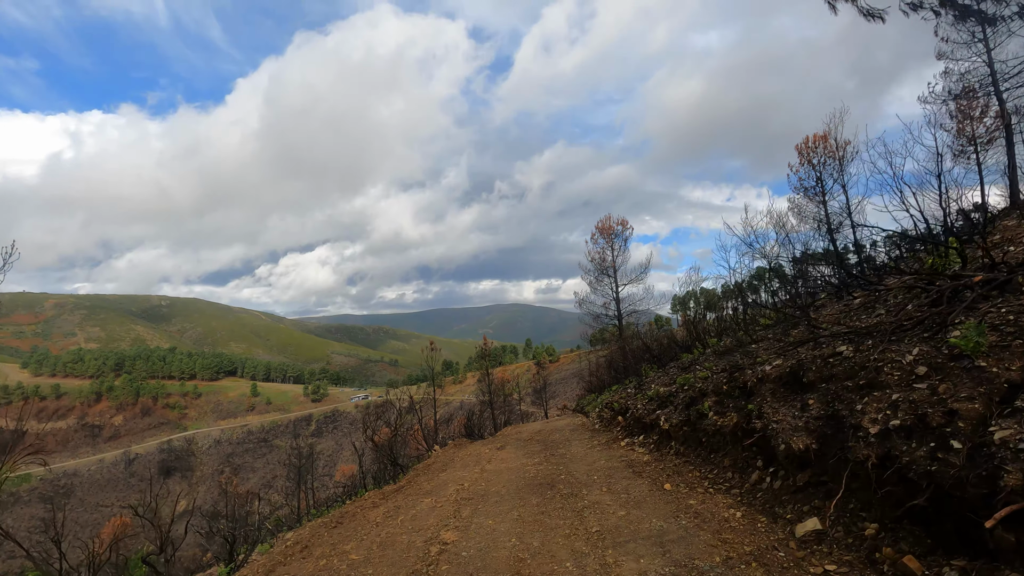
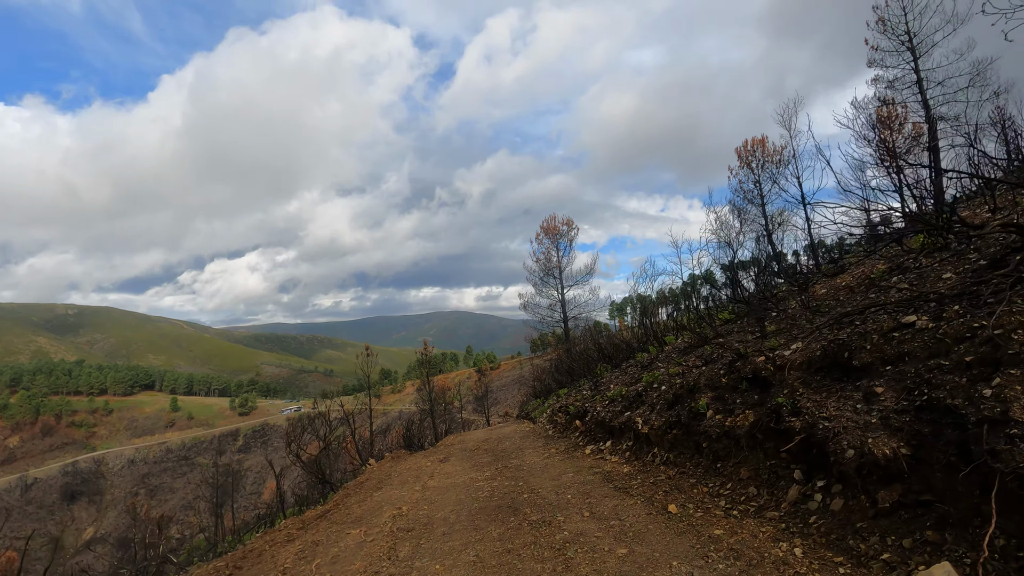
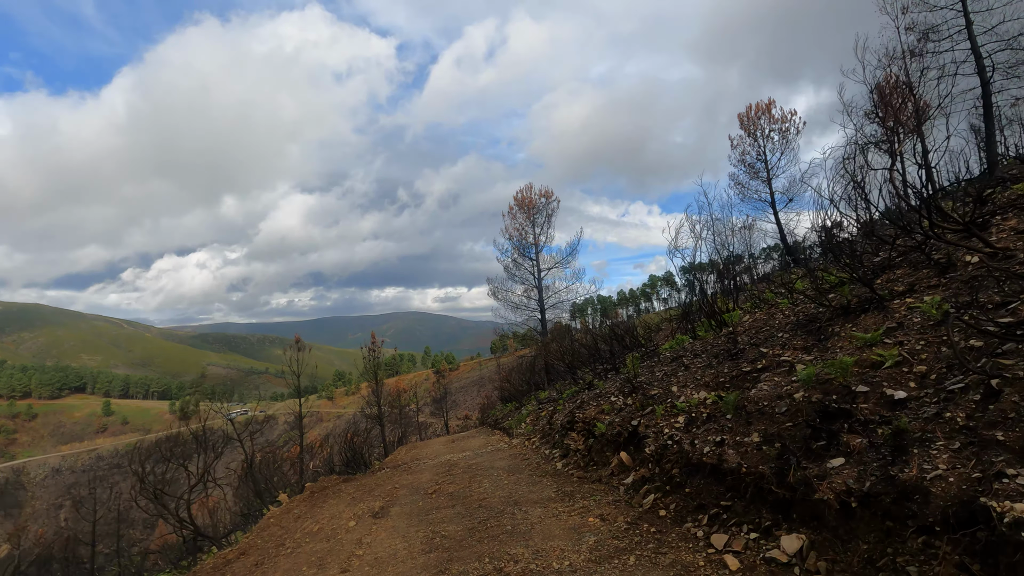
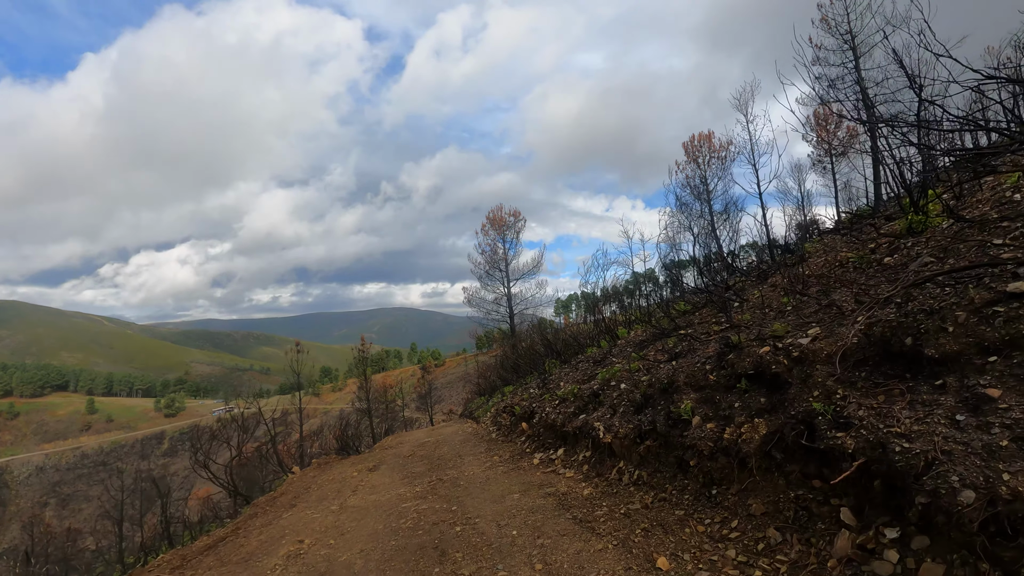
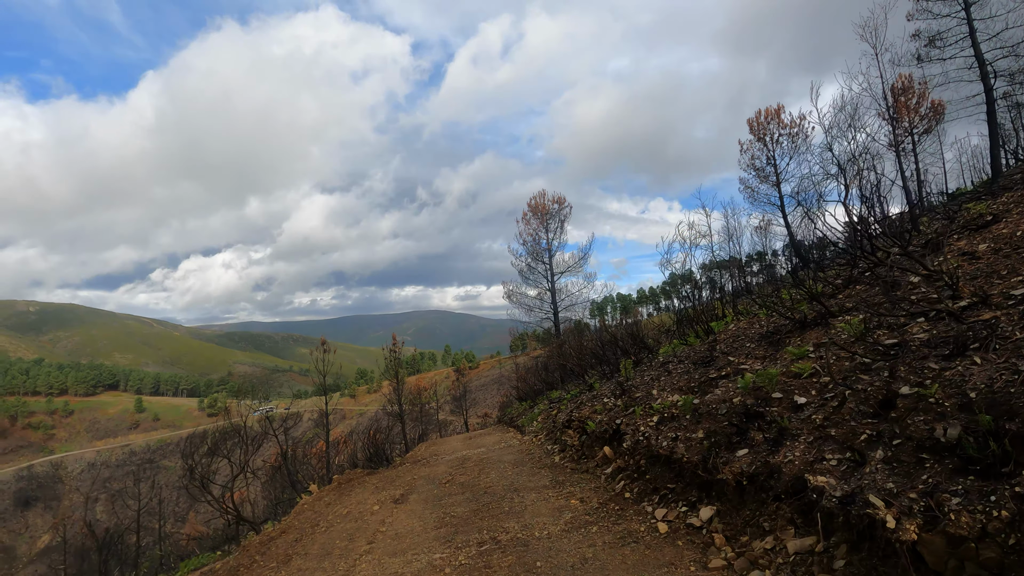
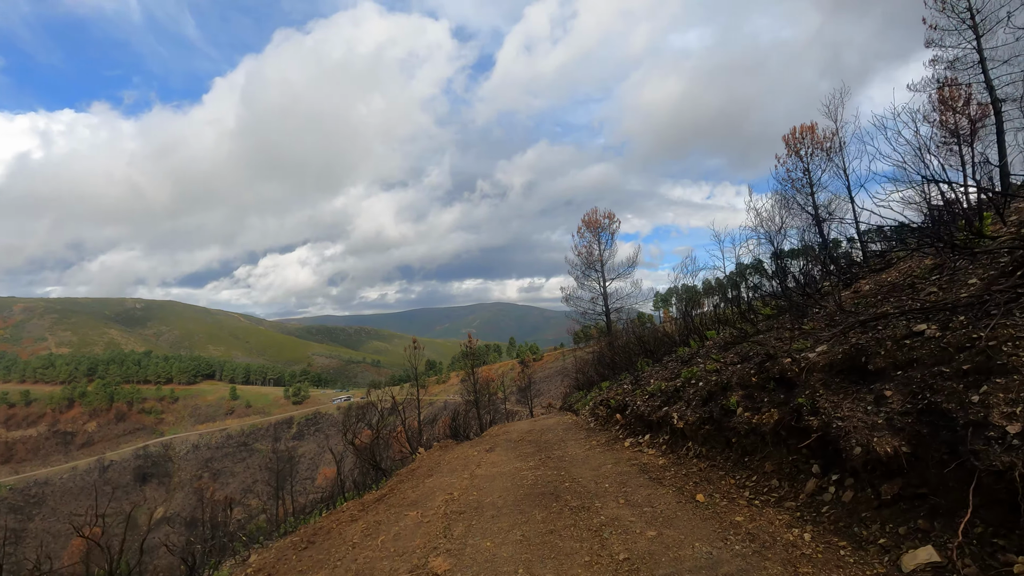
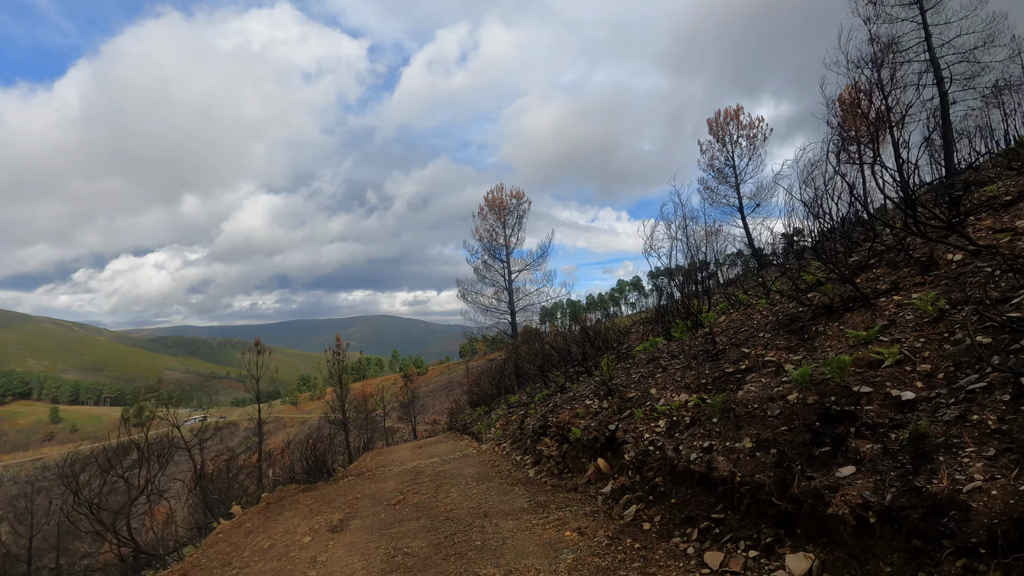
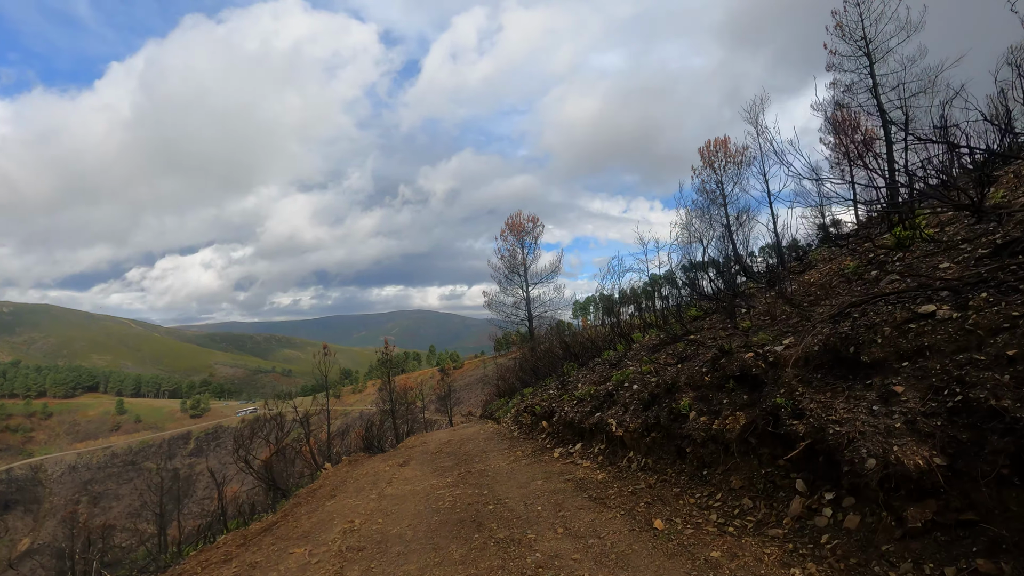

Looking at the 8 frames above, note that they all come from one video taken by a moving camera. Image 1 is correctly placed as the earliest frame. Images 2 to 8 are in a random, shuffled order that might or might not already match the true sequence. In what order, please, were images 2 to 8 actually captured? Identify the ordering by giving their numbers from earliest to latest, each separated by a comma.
6, 2, 8, 4, 5, 3, 7
